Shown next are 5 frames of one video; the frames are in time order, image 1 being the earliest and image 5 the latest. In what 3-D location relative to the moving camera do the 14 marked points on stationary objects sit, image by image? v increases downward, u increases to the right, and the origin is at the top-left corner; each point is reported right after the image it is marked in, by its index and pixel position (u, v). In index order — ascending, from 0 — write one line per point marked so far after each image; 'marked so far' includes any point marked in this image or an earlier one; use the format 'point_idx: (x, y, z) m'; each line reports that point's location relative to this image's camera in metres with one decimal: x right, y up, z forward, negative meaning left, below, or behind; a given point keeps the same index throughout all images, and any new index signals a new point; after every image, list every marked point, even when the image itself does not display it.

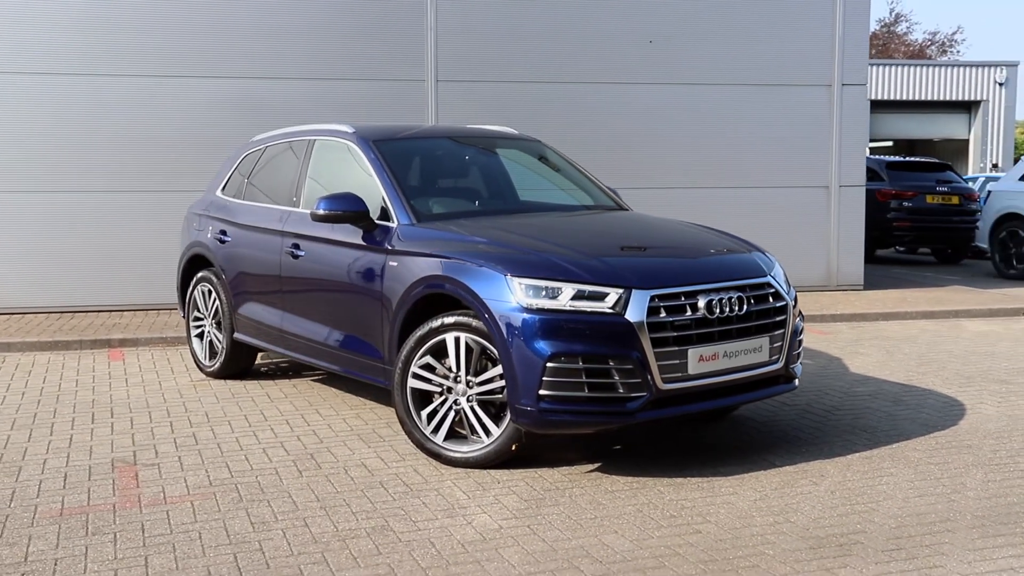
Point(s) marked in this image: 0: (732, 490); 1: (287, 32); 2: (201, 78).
0: (+1.0, -0.9, +4.9) m
1: (-2.1, +2.5, +10.7) m
2: (-3.0, +2.0, +10.5) m
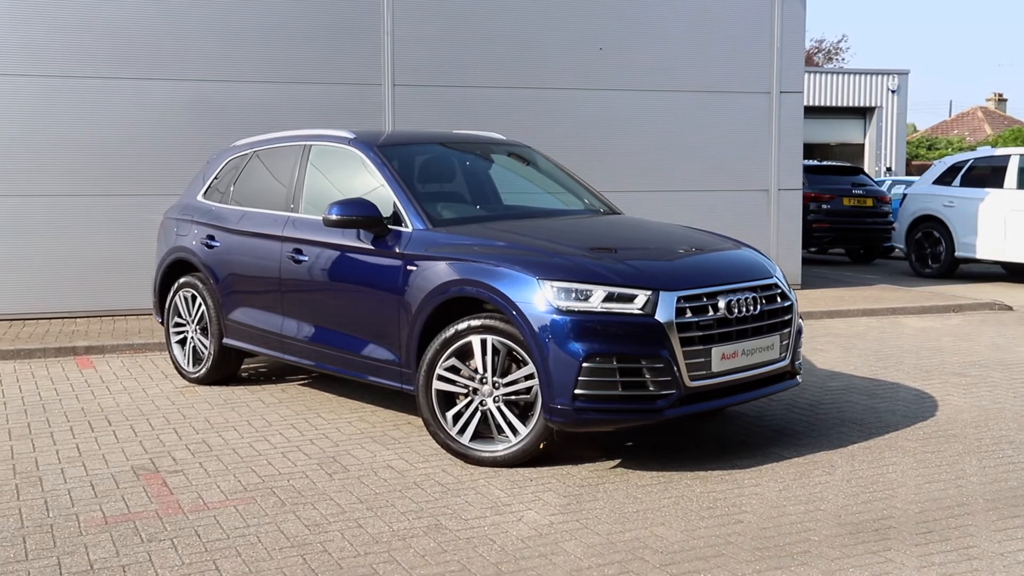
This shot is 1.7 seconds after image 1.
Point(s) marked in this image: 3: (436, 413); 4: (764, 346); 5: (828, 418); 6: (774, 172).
0: (+1.1, -0.9, +5.2) m
1: (-2.6, +2.4, +10.6) m
2: (-3.4, +1.9, +10.4) m
3: (-0.4, -0.6, +5.6) m
4: (+1.3, -0.3, +5.5) m
5: (+1.9, -0.8, +6.5) m
6: (+3.0, +1.3, +12.4) m
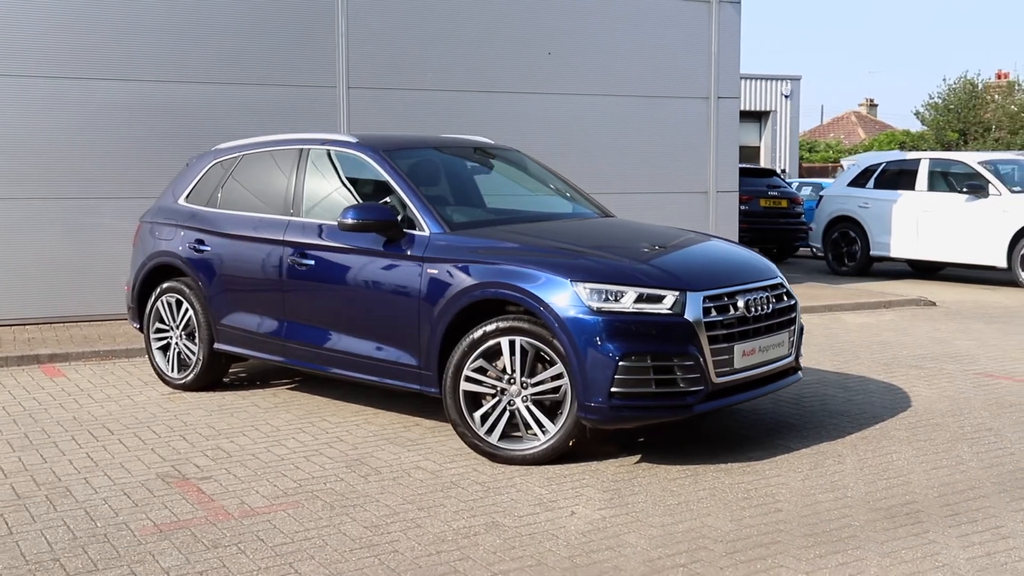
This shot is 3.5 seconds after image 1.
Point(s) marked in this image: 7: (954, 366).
0: (+1.3, -0.9, +5.4) m
1: (-3.0, +2.4, +10.4) m
2: (-3.8, +1.9, +10.1) m
3: (-0.2, -0.6, +5.6) m
4: (+1.4, -0.3, +5.8) m
5: (+1.9, -0.8, +6.8) m
6: (+2.3, +1.3, +12.8) m
7: (+3.4, -0.6, +8.6) m
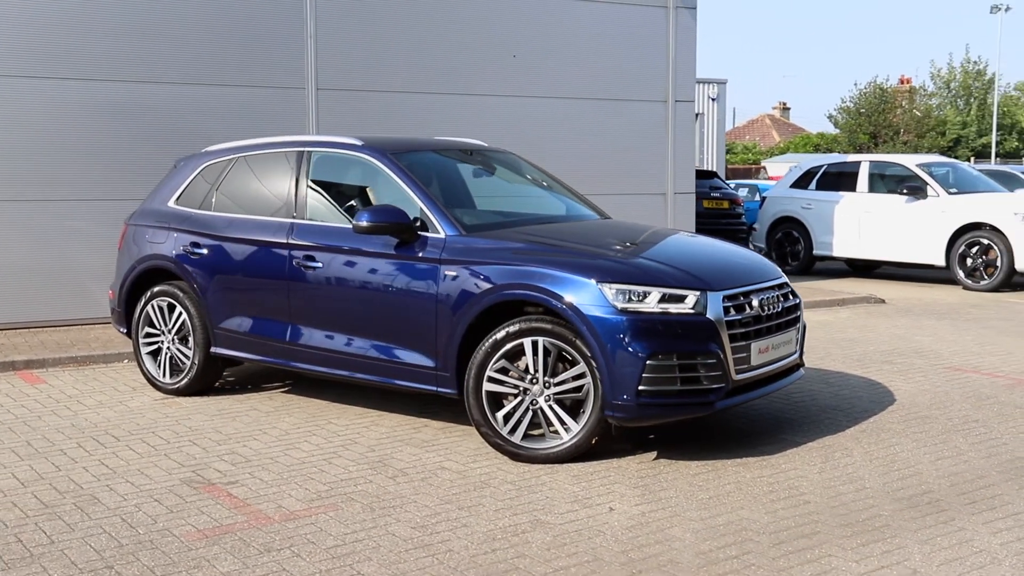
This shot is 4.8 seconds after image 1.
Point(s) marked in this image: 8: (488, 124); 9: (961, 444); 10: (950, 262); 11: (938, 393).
0: (+1.4, -0.9, +5.6) m
1: (-3.3, +2.4, +10.2) m
2: (-4.0, +1.9, +9.9) m
3: (-0.1, -0.7, +5.7) m
4: (+1.5, -0.3, +5.9) m
5: (+1.9, -0.8, +7.0) m
6: (+1.9, +1.3, +13.1) m
7: (+3.3, -0.6, +8.9) m
8: (-0.3, +1.7, +11.9) m
9: (+2.5, -0.9, +6.1) m
10: (+6.1, +0.4, +15.3) m
11: (+2.9, -0.7, +7.5) m
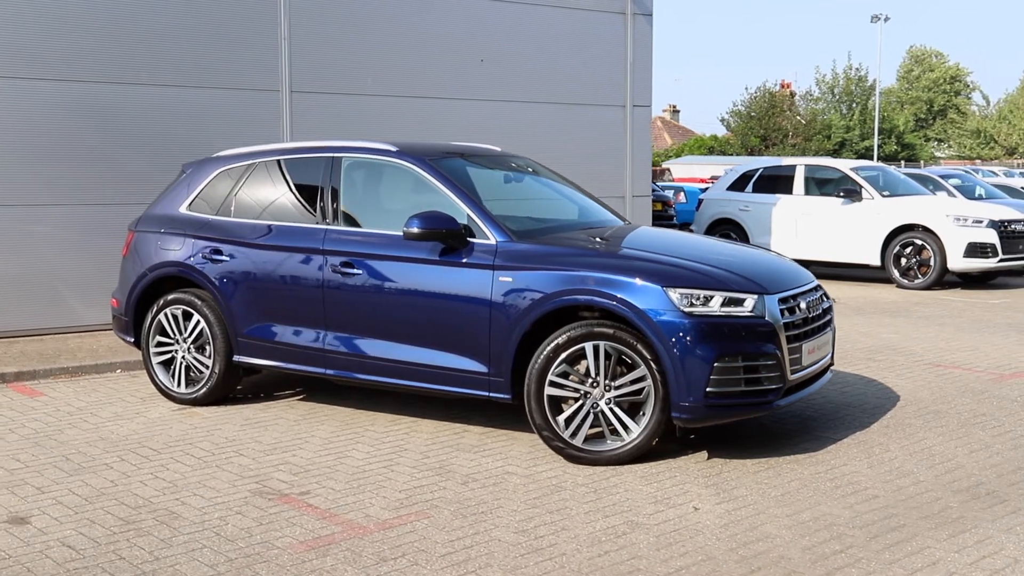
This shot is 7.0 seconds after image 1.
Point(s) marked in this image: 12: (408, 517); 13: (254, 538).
0: (+1.7, -0.9, +5.8) m
1: (-3.4, +2.3, +10.0) m
2: (-4.1, +1.8, +9.5) m
3: (+0.2, -0.7, +5.7) m
4: (+1.7, -0.3, +6.1) m
5: (+2.1, -0.8, +7.3) m
6: (+1.4, +1.3, +13.3) m
7: (+3.3, -0.6, +9.3) m
8: (-0.6, +1.7, +12.0) m
9: (+2.7, -0.9, +6.4) m
10: (+5.4, +0.4, +15.9) m
11: (+3.0, -0.7, +7.9) m
12: (-0.5, -1.0, +4.8) m
13: (-1.1, -1.0, +4.5) m
